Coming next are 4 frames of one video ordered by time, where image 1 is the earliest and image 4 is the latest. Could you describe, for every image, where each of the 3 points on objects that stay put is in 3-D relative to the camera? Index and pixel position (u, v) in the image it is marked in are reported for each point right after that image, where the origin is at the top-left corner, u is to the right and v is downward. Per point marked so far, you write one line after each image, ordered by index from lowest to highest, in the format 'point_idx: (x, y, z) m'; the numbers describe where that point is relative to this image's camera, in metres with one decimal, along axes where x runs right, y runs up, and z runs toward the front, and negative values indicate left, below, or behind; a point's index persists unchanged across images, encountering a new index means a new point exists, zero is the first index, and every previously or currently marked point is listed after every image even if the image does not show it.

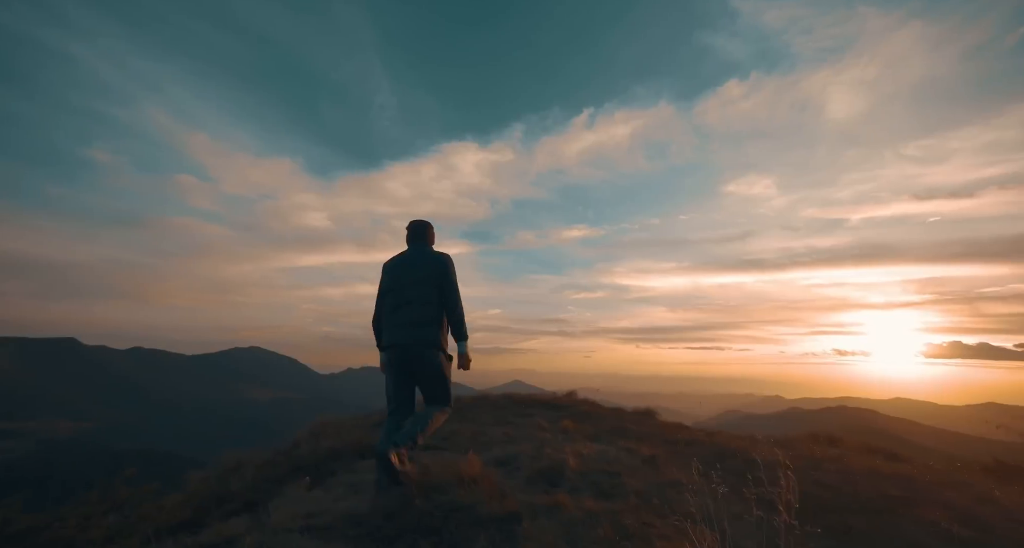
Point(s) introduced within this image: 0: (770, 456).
0: (+5.0, -3.4, +9.3) m
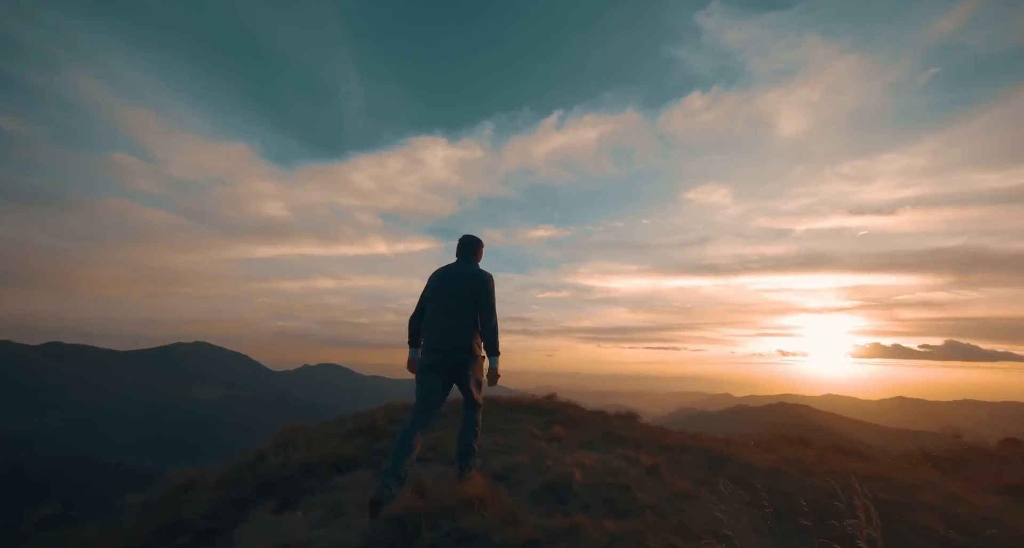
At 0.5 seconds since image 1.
0: (+4.7, -3.4, +9.1) m
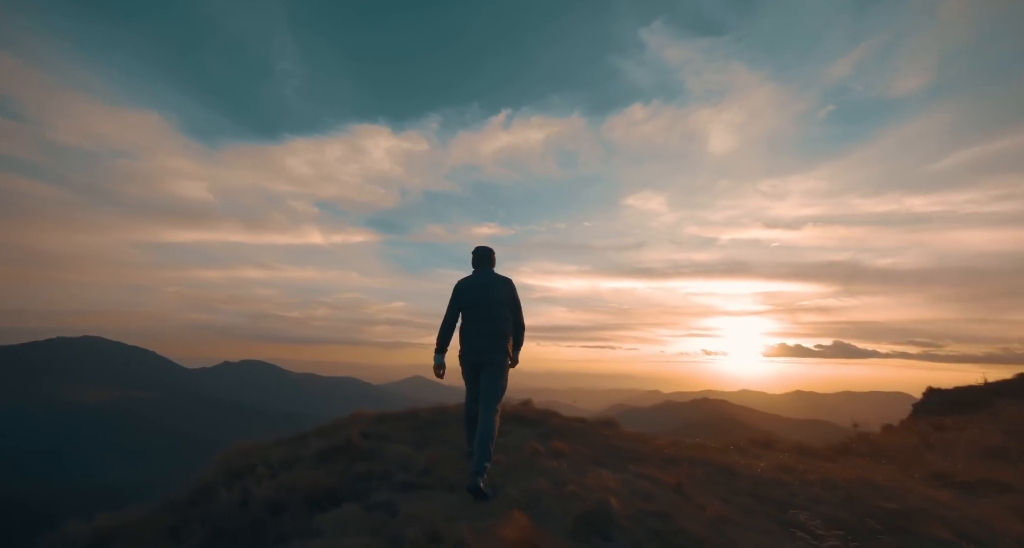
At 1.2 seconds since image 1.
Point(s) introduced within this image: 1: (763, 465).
0: (+4.4, -3.4, +8.7) m
1: (+4.5, -3.4, +8.9) m
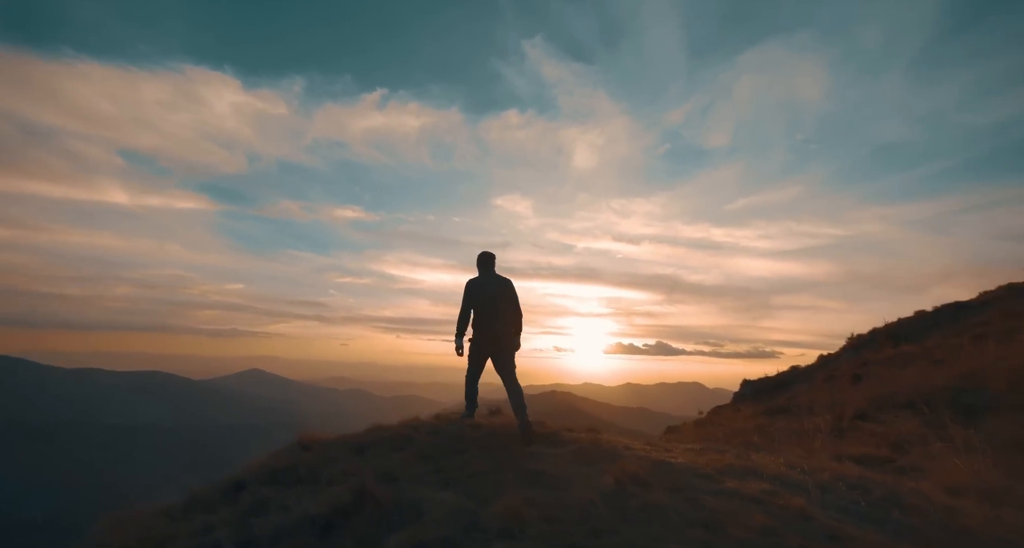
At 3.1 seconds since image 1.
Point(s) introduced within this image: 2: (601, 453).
0: (+4.1, -3.1, +7.7) m
1: (+4.1, -3.1, +8.0) m
2: (+0.9, -2.0, +5.5) m
